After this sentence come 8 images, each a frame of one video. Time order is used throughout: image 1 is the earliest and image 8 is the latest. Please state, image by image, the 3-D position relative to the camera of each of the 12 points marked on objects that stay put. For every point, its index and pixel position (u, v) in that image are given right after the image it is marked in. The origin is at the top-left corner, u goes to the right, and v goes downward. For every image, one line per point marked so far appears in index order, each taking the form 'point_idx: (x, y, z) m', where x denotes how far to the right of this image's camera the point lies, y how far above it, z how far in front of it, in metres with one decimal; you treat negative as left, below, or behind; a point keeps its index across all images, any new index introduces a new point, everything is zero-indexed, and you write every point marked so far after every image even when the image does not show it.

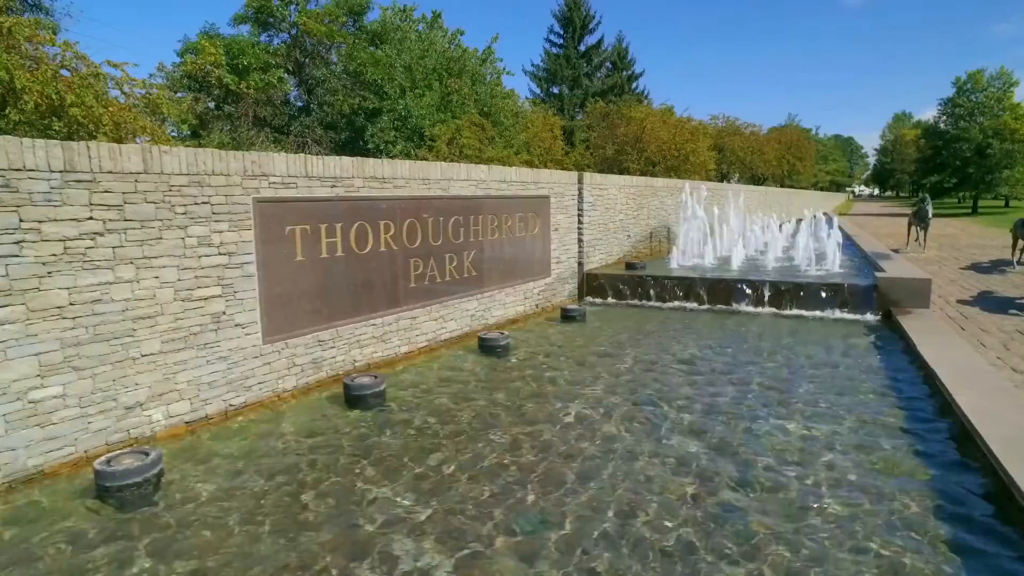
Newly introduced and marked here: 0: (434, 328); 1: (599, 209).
0: (-1.0, -0.5, +8.6) m
1: (+1.6, +1.5, +12.9) m
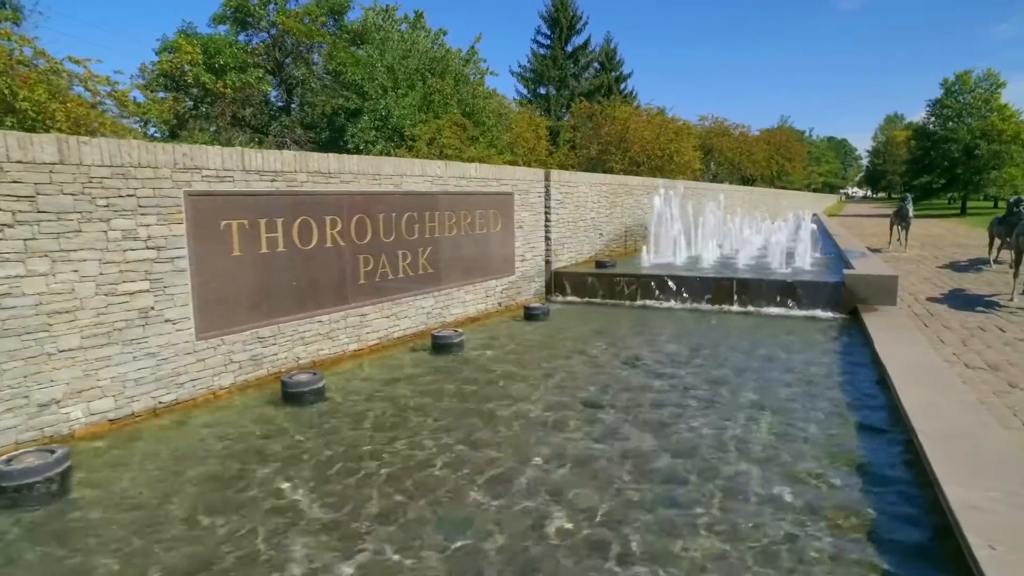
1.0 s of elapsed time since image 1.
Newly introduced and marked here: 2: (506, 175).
0: (-1.6, -0.5, +8.5) m
1: (+1.0, +1.5, +12.8) m
2: (-0.1, +1.8, +10.8) m
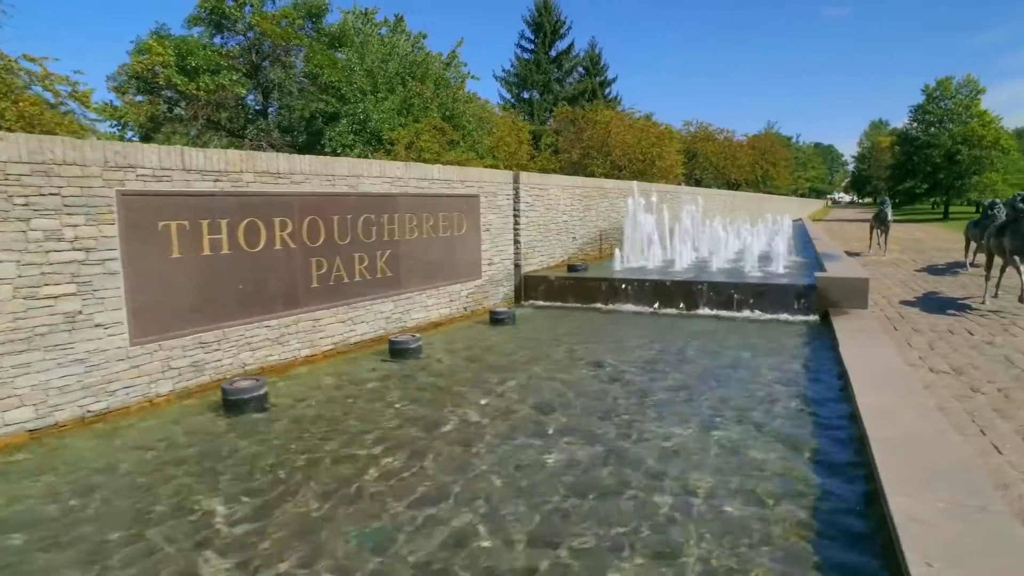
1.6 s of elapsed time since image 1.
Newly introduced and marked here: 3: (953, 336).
0: (-2.1, -0.5, +8.3) m
1: (+0.5, +1.4, +12.6) m
2: (-0.6, +1.7, +10.6) m
3: (+5.4, -0.6, +8.5) m
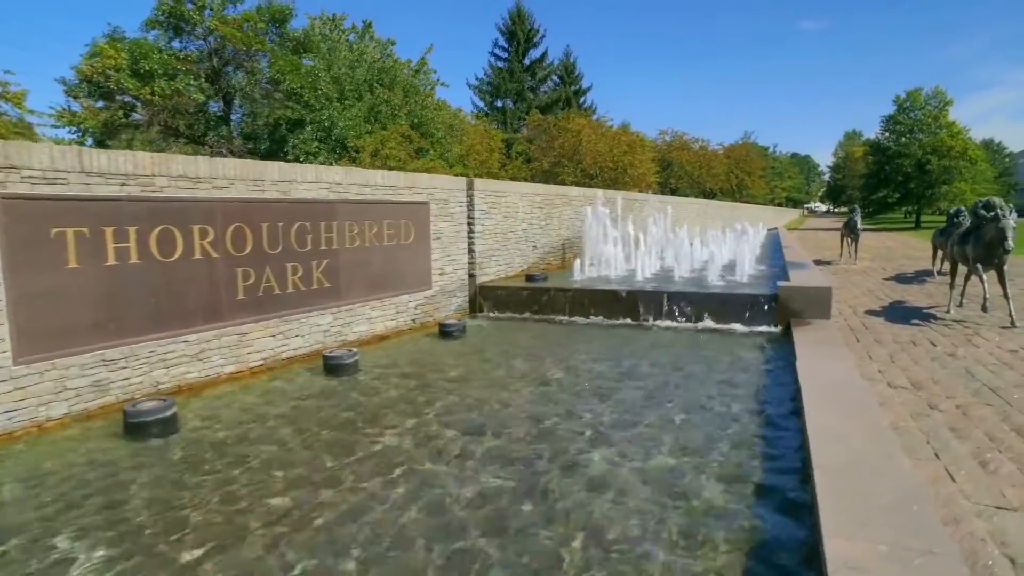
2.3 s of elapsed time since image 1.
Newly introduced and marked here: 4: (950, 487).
0: (-2.7, -0.6, +7.7) m
1: (-0.3, +1.3, +12.2) m
2: (-1.4, +1.5, +10.2) m
3: (+4.8, -0.7, +8.2) m
4: (+2.5, -1.1, +3.9) m
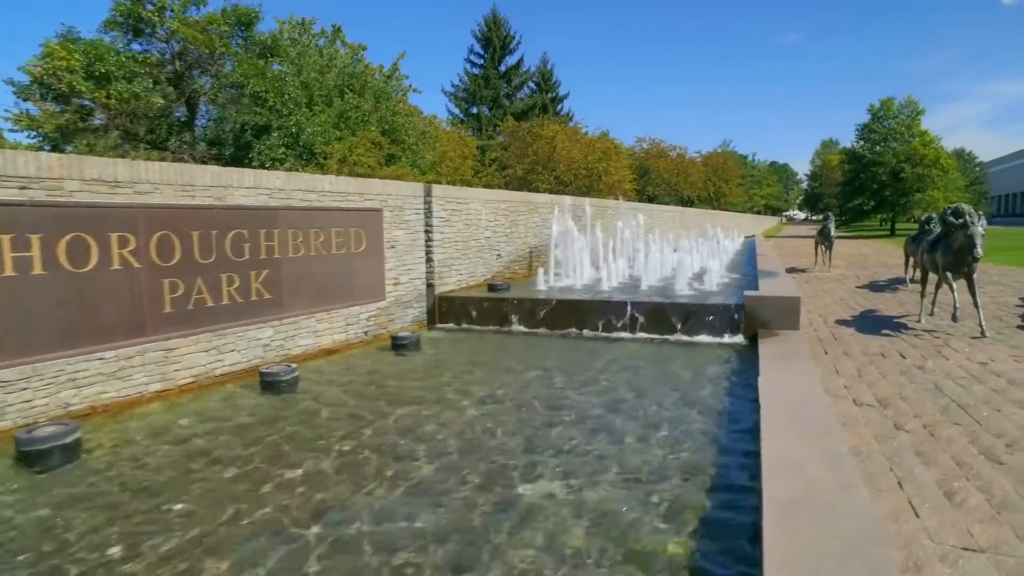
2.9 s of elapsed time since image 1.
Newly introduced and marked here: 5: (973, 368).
0: (-3.2, -0.8, +7.2) m
1: (-0.9, +1.1, +11.8) m
2: (-2.0, +1.4, +9.7) m
3: (+4.2, -0.8, +7.9) m
4: (+2.1, -1.2, +3.5) m
5: (+4.9, -0.9, +7.4) m
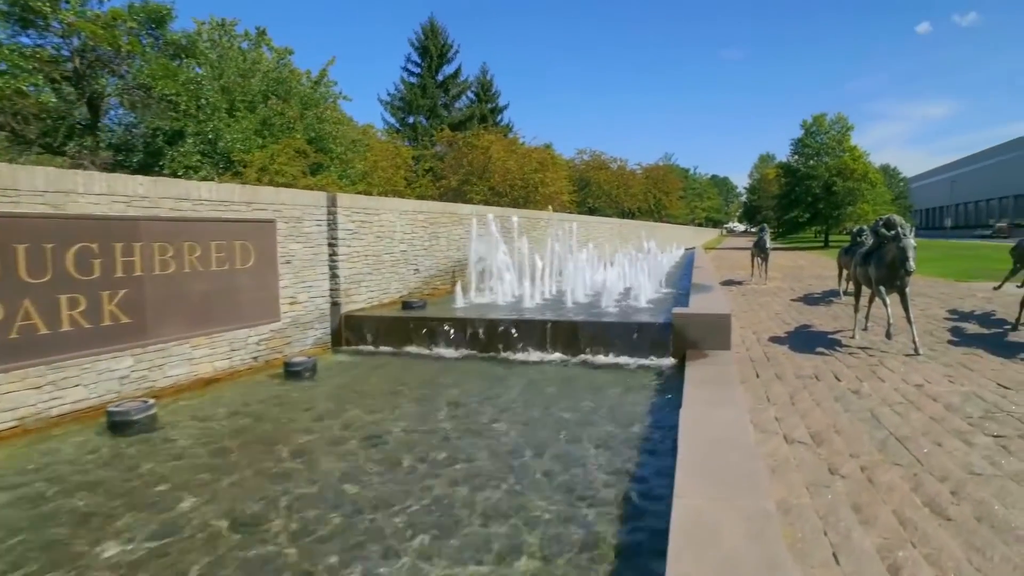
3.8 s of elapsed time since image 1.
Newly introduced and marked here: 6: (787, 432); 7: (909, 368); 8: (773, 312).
0: (-4.2, -1.0, +6.0) m
1: (-2.3, +0.8, +10.8) m
2: (-3.1, +1.1, +8.7) m
3: (+3.2, -1.0, +7.3) m
4: (+1.4, -1.3, +2.8) m
5: (+3.9, -1.0, +6.8) m
6: (+2.2, -1.1, +5.5) m
7: (+4.6, -0.9, +8.0) m
8: (+5.1, -0.5, +13.6) m
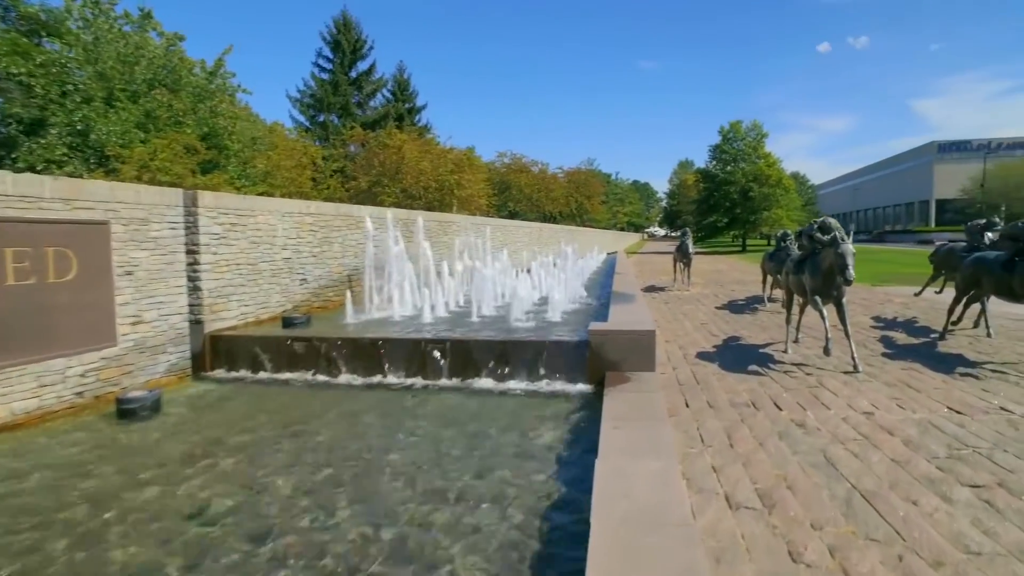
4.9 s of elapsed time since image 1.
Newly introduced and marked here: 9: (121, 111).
0: (-5.0, -1.2, +4.2) m
1: (-3.6, +0.6, +9.2) m
2: (-4.3, +1.0, +7.0) m
3: (+2.2, -1.1, +6.2) m
4: (+0.8, -1.4, +1.6) m
5: (+3.0, -1.1, +5.9) m
6: (+1.4, -1.3, +4.4) m
7: (+3.5, -1.1, +7.1) m
8: (+3.4, -0.7, +12.8) m
9: (-11.2, +5.1, +19.8) m
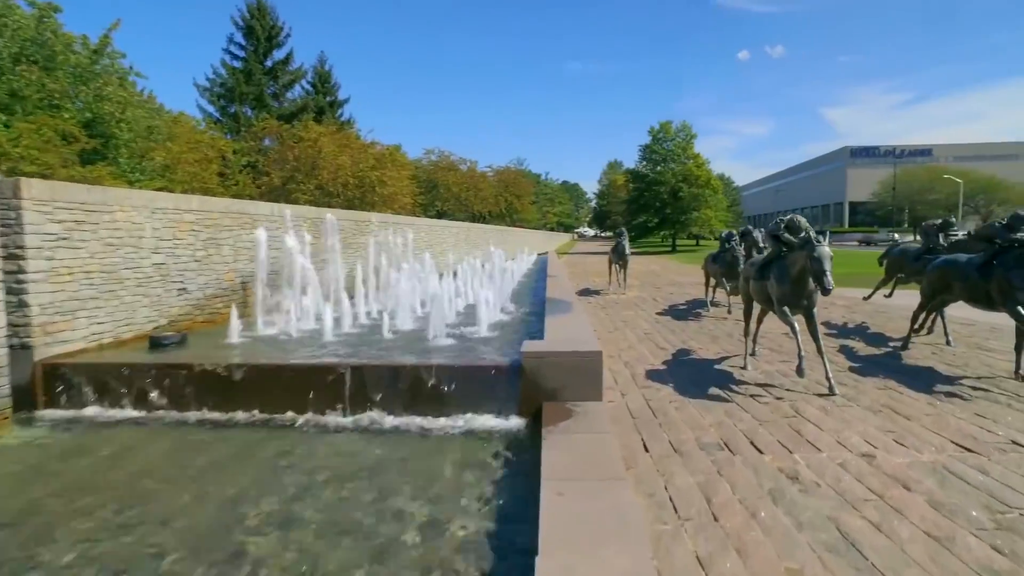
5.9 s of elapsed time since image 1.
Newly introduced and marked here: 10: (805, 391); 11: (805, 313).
0: (-5.4, -1.3, +2.2) m
1: (-4.5, +0.5, +7.3) m
2: (-4.9, +0.8, +5.0) m
3: (+1.6, -1.2, +4.9) m
4: (+0.7, -1.5, +0.2) m
5: (+2.4, -1.2, +4.7) m
6: (+0.9, -1.4, +3.0) m
7: (+2.8, -1.1, +5.9) m
8: (+2.1, -0.7, +11.6) m
9: (-13.1, +4.9, +17.1) m
10: (+3.0, -1.0, +7.1) m
11: (+3.1, -0.3, +7.2) m
